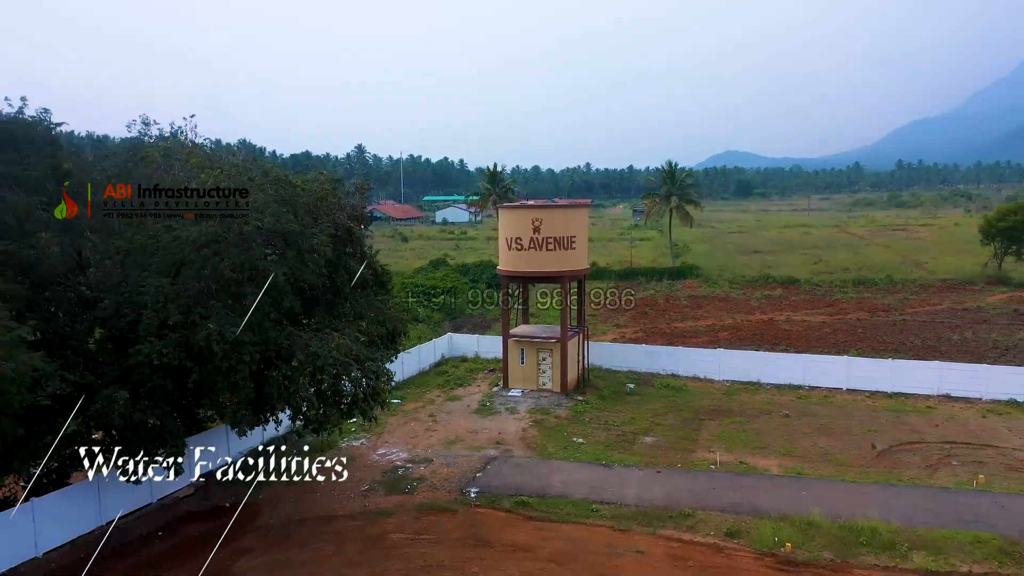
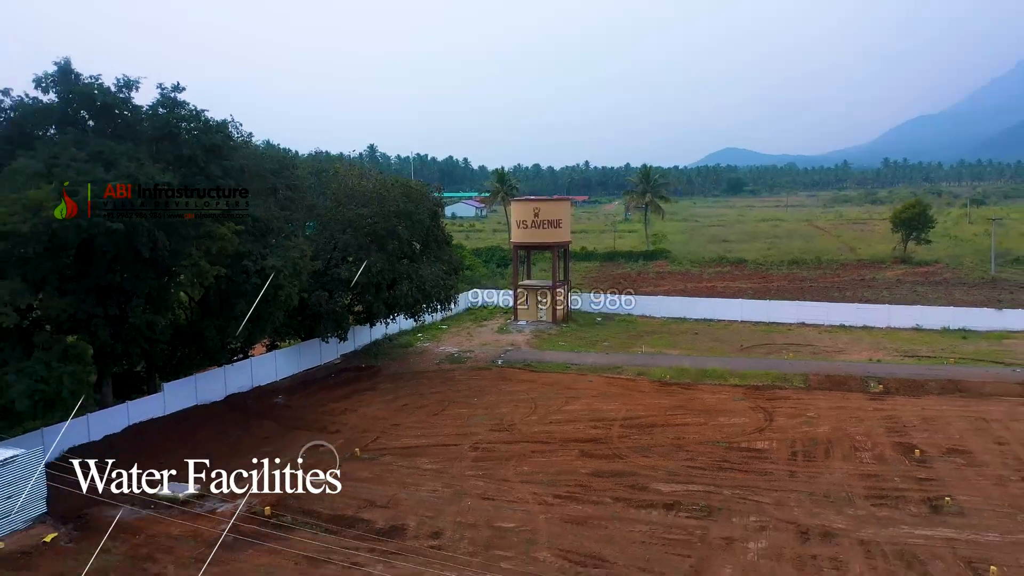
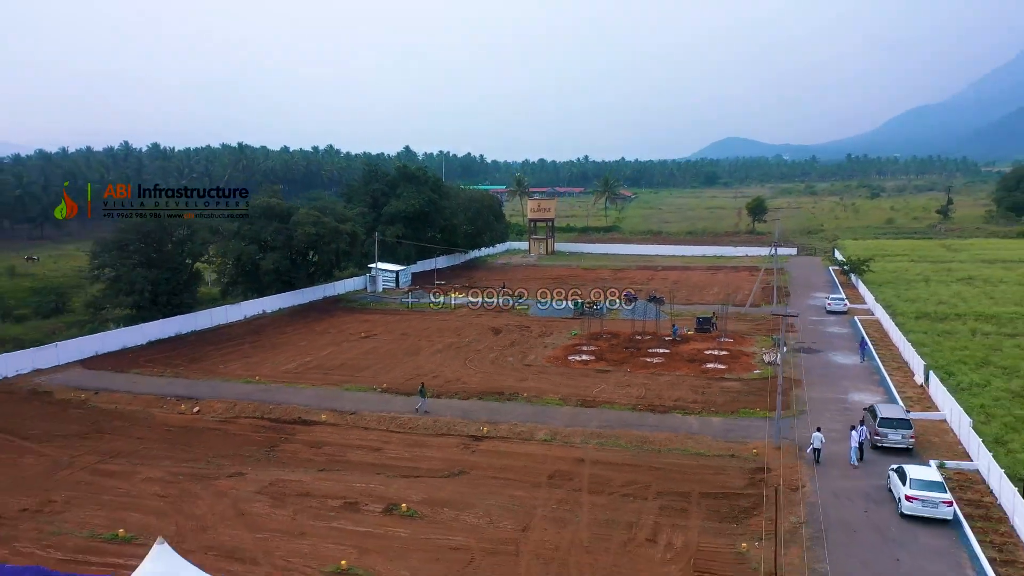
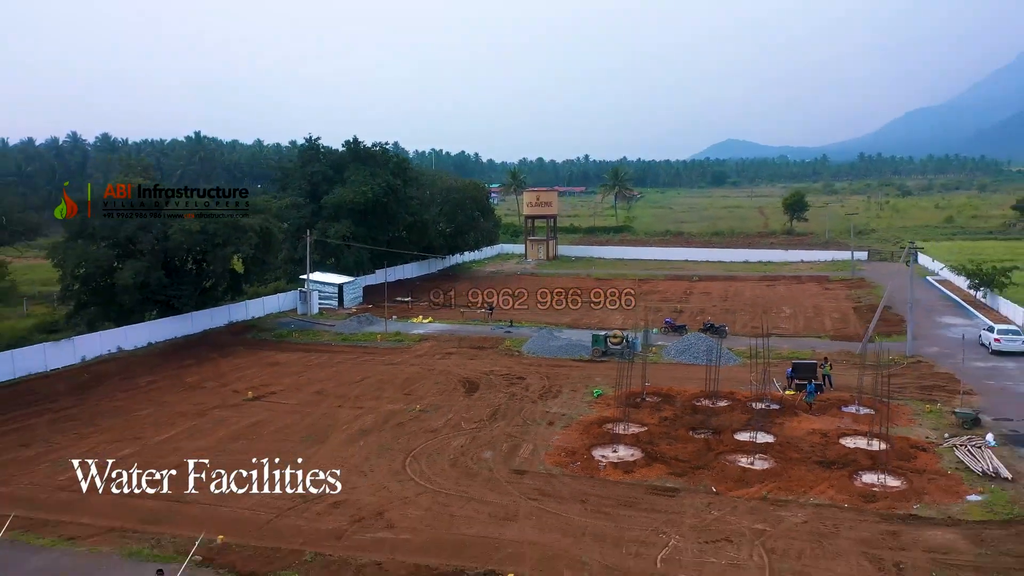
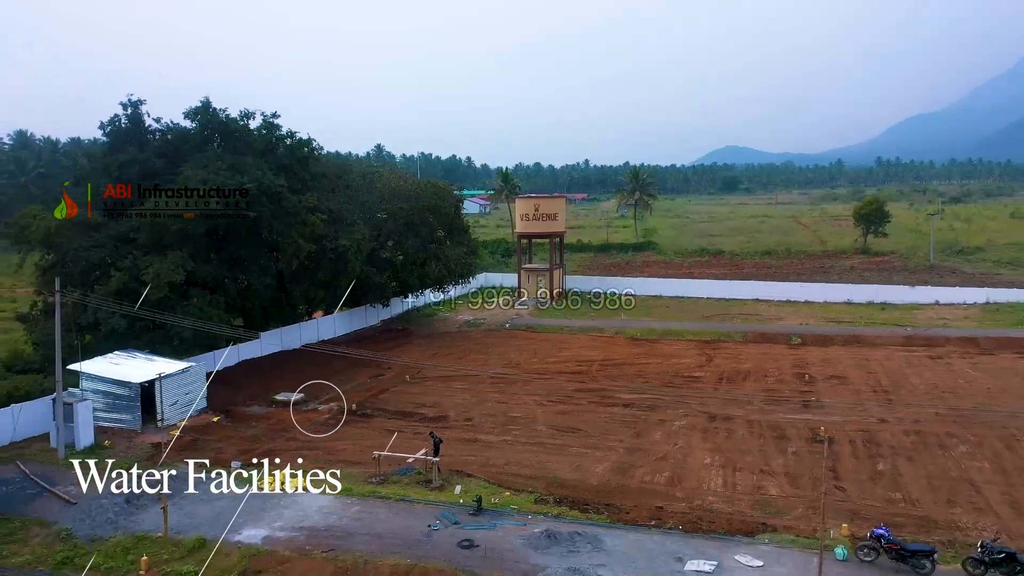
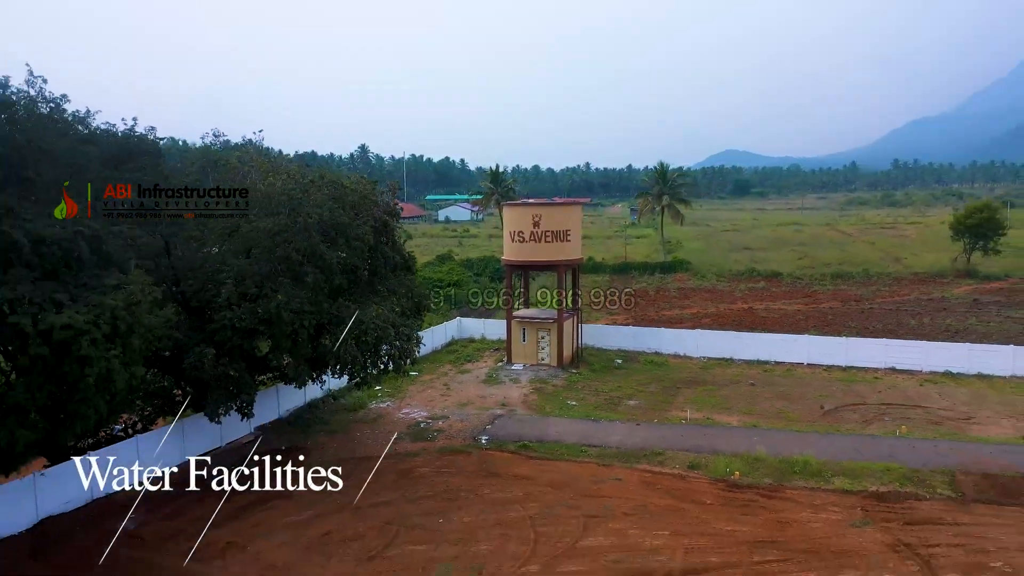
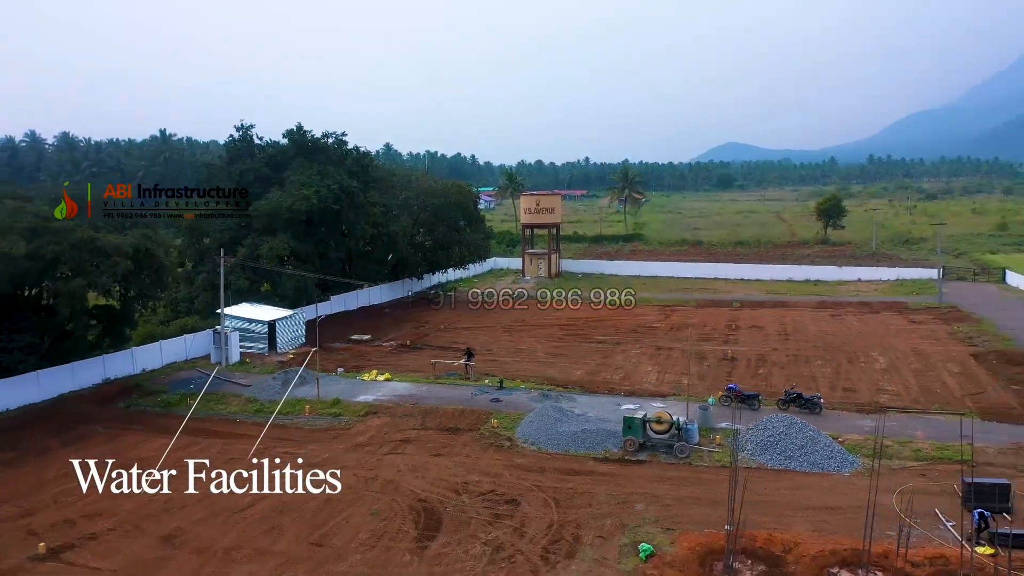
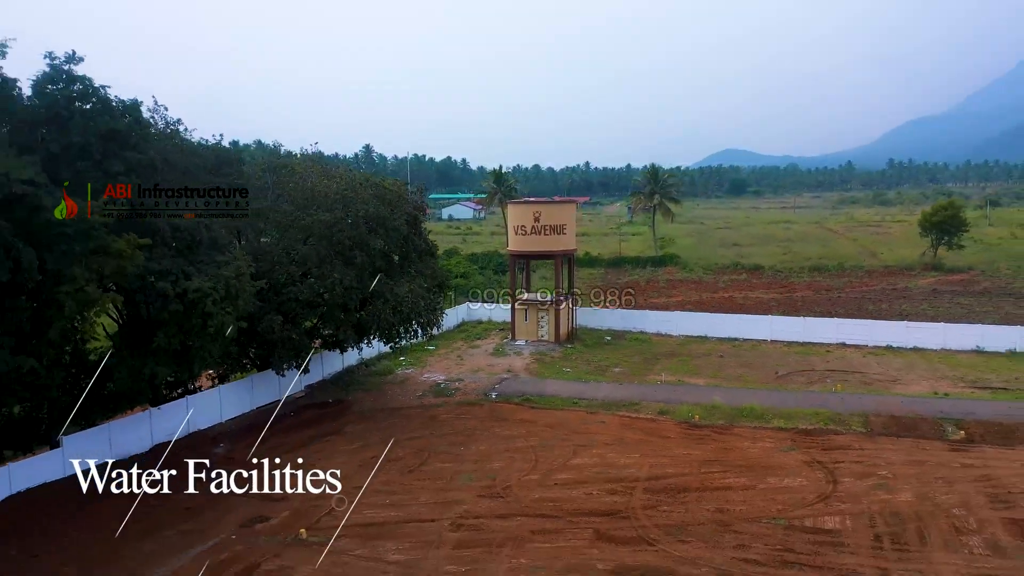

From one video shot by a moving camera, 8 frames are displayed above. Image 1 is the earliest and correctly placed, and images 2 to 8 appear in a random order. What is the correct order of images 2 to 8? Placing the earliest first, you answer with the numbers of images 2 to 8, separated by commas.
6, 8, 2, 5, 7, 4, 3
